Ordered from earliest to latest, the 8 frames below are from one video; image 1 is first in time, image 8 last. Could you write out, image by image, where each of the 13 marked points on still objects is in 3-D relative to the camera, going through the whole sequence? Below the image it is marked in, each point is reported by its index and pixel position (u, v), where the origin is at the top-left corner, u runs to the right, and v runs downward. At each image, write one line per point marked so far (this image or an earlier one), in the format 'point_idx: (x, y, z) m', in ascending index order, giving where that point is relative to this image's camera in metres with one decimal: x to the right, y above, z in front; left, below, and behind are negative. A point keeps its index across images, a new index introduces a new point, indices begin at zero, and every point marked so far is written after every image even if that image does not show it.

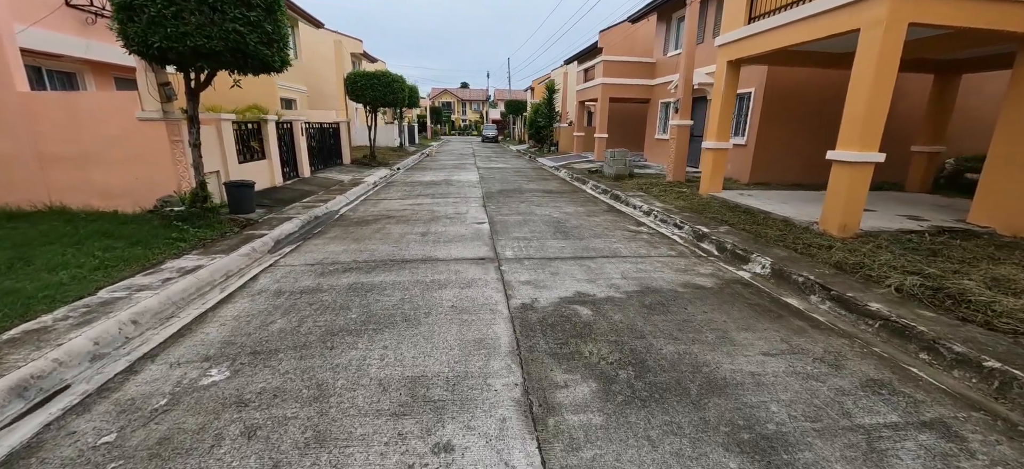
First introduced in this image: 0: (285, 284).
0: (-2.3, -0.5, +4.3) m
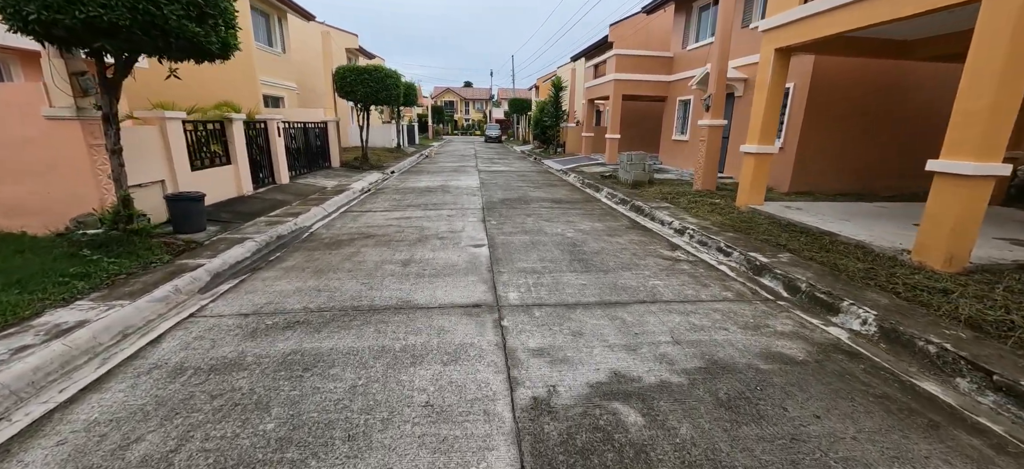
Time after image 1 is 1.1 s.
0: (-2.2, -0.8, +3.0) m
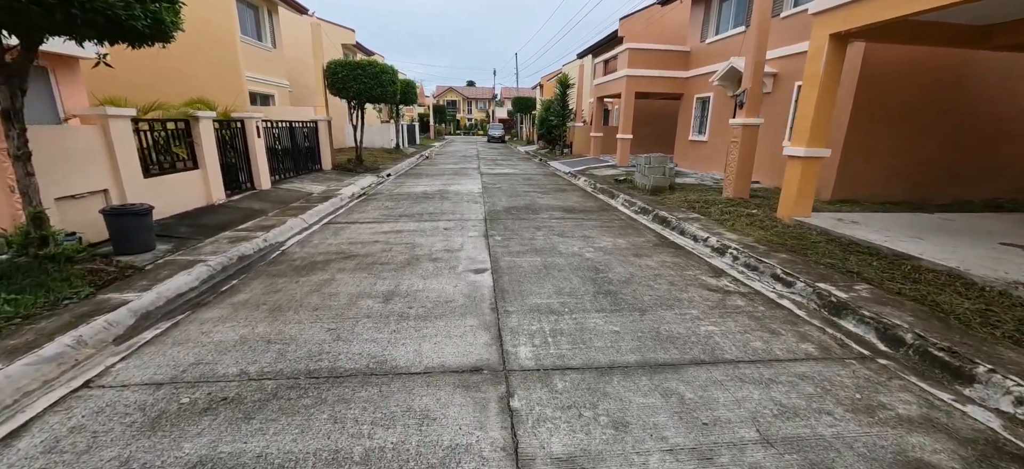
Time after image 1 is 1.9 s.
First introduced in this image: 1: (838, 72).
0: (-2.2, -1.1, +2.0) m
1: (+4.4, +2.2, +5.8) m
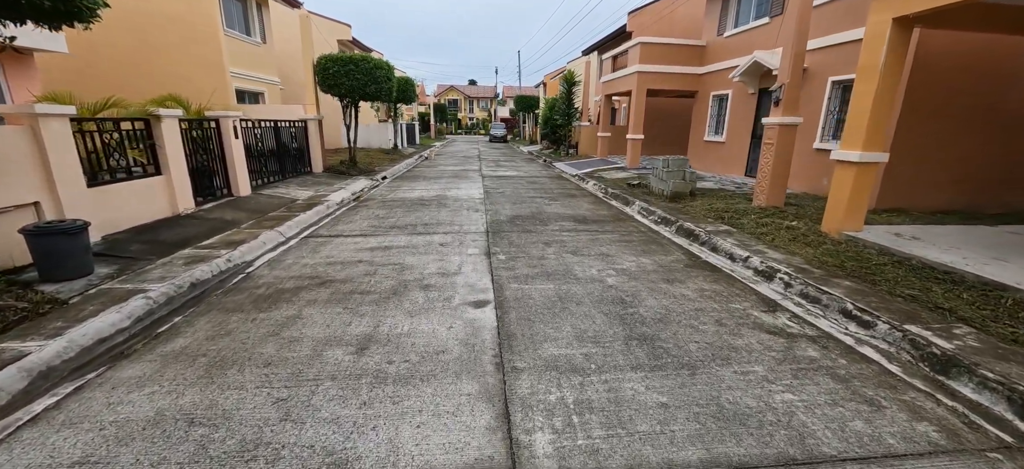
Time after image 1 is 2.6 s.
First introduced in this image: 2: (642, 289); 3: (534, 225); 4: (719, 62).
0: (-2.1, -1.3, +1.2) m
1: (+4.5, +2.0, +4.9) m
2: (+1.2, -0.5, +4.0) m
3: (+0.3, +0.1, +6.4) m
4: (+5.8, +4.8, +11.9) m
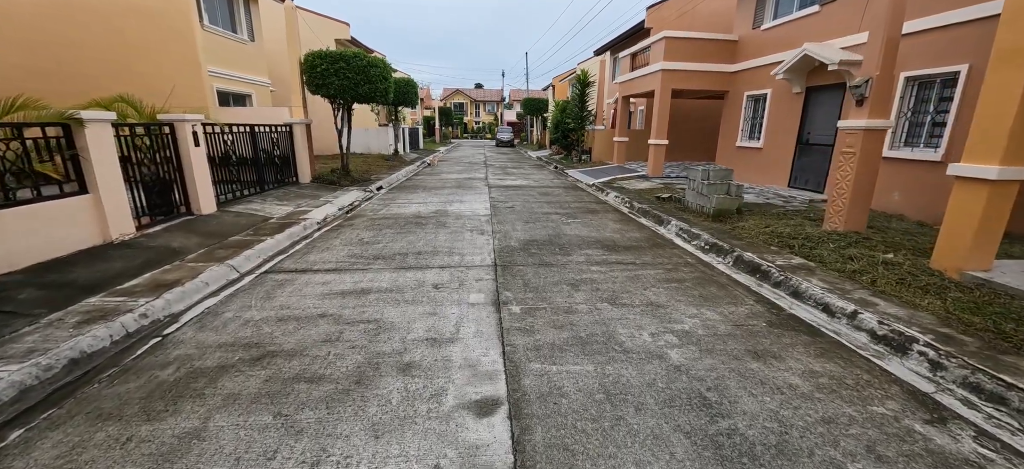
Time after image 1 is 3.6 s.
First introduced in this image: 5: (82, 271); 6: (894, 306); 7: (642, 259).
0: (-2.0, -1.6, 0.0) m
1: (+4.7, +1.6, +3.6) m
2: (+1.4, -0.9, +2.7) m
3: (+0.5, -0.2, +5.2) m
4: (+6.1, +4.4, +10.6) m
5: (-4.3, -0.3, +4.2) m
6: (+3.3, -0.6, +3.6) m
7: (+1.6, -0.3, +5.1) m
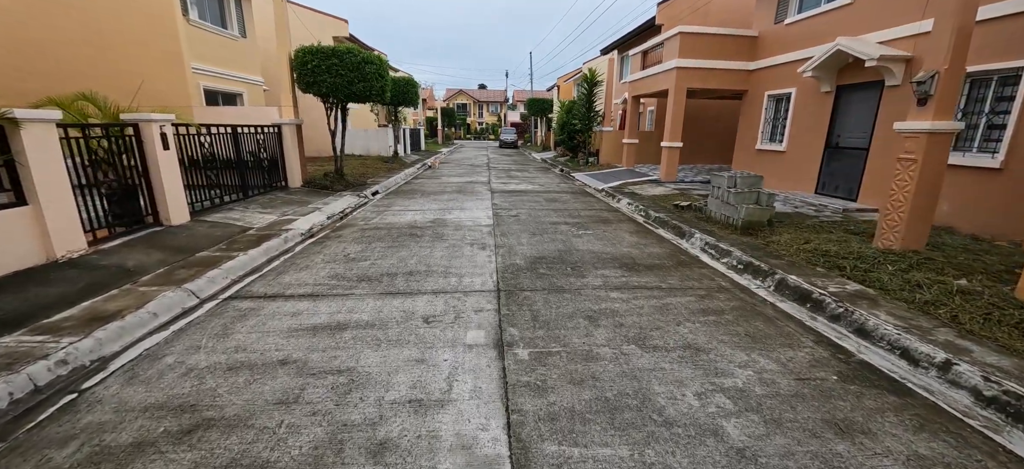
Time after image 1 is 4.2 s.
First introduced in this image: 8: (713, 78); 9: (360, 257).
0: (-2.0, -1.8, -0.7) m
1: (+4.7, +1.4, +2.9) m
2: (+1.4, -1.1, +2.0) m
3: (+0.6, -0.4, +4.5) m
4: (+6.2, +4.2, +9.9) m
5: (-4.2, -0.5, +3.6) m
6: (+3.3, -0.8, +2.9) m
7: (+1.6, -0.5, +4.4) m
8: (+5.1, +4.0, +10.8) m
9: (-1.8, -0.3, +5.1) m
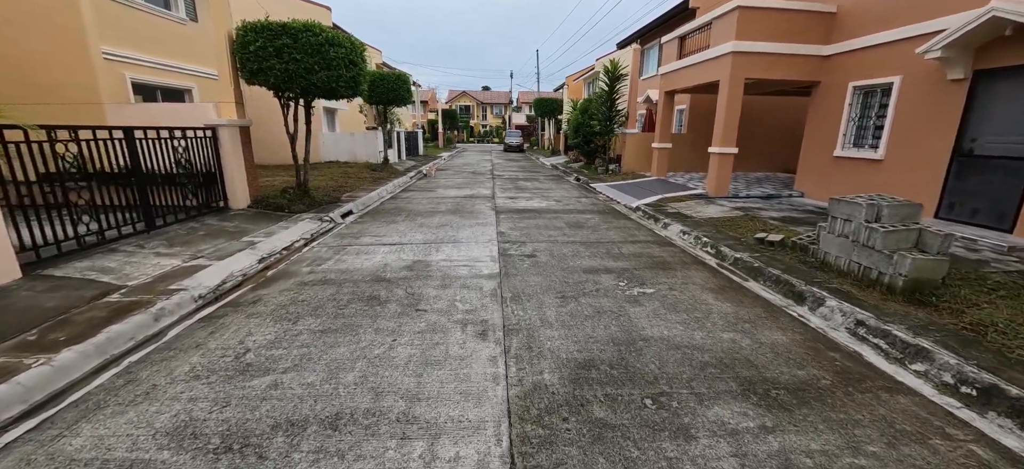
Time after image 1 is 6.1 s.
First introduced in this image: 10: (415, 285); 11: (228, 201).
0: (-1.9, -2.4, -3.0) m
1: (+4.8, +0.8, +0.6) m
2: (+1.5, -1.6, -0.3) m
3: (+0.7, -1.0, +2.2) m
4: (+6.4, +3.6, +7.6) m
5: (-4.1, -1.1, +1.3) m
6: (+3.4, -1.4, +0.6) m
7: (+1.8, -1.1, +2.1) m
8: (+5.3, +3.4, +8.5) m
9: (-1.7, -0.9, +2.9) m
10: (-1.0, -0.5, +4.3) m
11: (-4.8, +0.6, +7.1) m
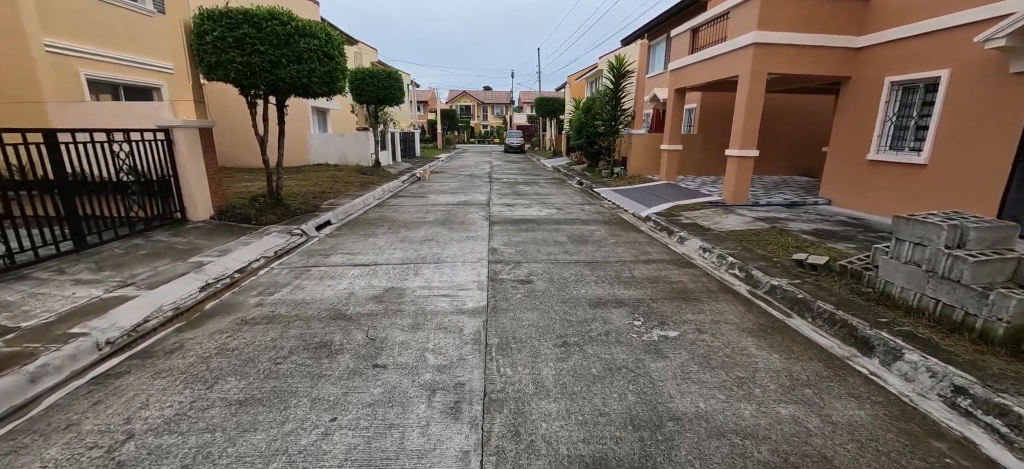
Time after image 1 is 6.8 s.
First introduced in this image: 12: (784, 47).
0: (-2.0, -2.6, -3.8) m
1: (+4.7, +0.6, -0.2) m
2: (+1.4, -1.9, -1.1) m
3: (+0.6, -1.2, +1.4) m
4: (+6.3, +3.3, +6.7) m
5: (-4.2, -1.3, +0.5) m
6: (+3.3, -1.6, -0.3) m
7: (+1.7, -1.3, +1.3) m
8: (+5.2, +3.1, +7.6) m
9: (-1.8, -1.1, +2.1) m
10: (-1.1, -0.7, +3.5) m
11: (-4.8, +0.3, +6.3) m
12: (+4.8, +3.3, +7.5) m
